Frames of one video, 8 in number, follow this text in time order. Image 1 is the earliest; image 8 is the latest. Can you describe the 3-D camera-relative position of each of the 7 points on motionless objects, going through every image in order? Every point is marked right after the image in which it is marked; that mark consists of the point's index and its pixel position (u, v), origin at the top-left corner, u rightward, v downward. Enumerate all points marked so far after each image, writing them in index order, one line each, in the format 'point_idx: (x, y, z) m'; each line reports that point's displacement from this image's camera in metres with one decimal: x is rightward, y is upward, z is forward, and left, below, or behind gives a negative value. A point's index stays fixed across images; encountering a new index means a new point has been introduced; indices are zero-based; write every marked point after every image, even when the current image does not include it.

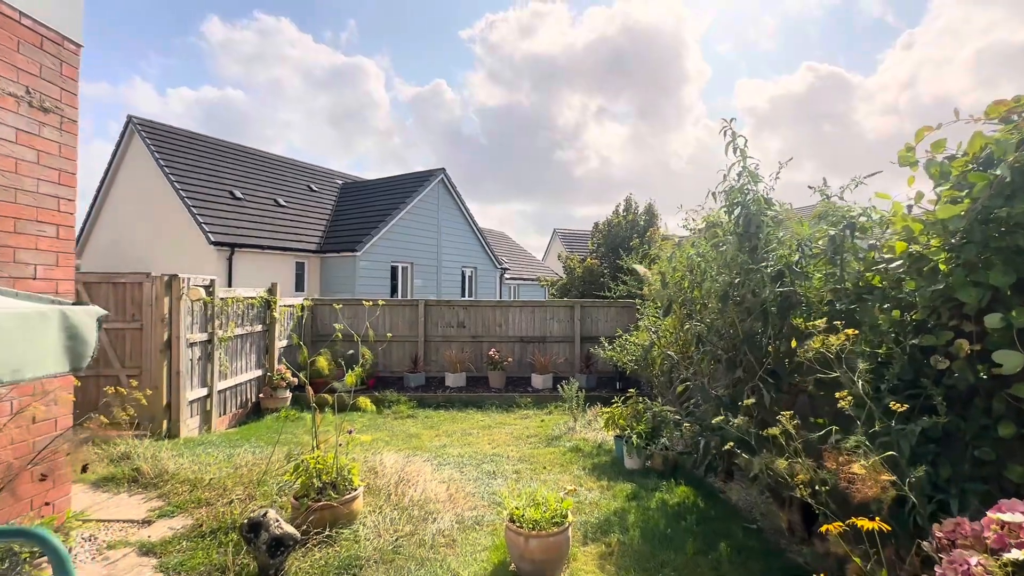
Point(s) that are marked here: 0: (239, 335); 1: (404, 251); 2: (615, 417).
0: (-4.0, -0.7, +6.9) m
1: (-3.5, +1.2, +15.1) m
2: (+1.1, -1.4, +4.9) m
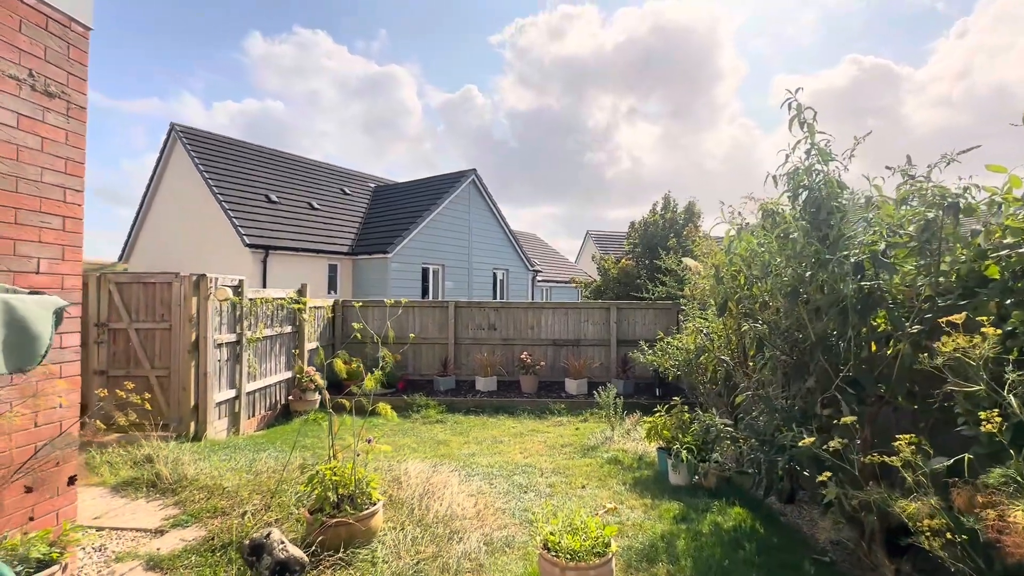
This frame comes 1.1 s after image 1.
0: (-3.5, -0.7, +6.8) m
1: (-2.4, +1.1, +15.0) m
2: (+1.4, -1.3, +4.5) m
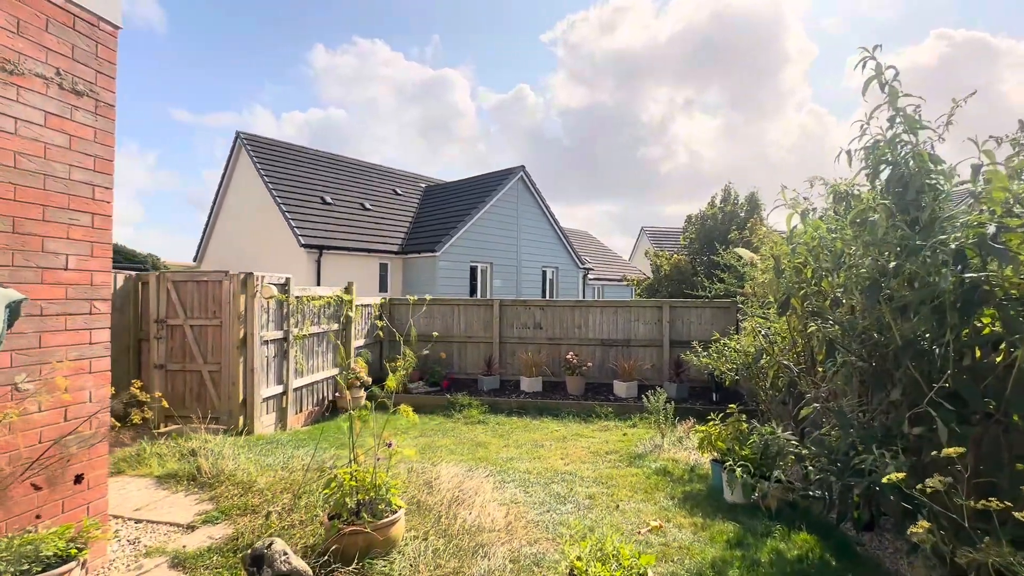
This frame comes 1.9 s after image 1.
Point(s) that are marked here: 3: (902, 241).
0: (-2.9, -0.7, +6.9) m
1: (-0.9, +1.2, +14.9) m
2: (+1.7, -1.3, +4.1) m
3: (+1.9, +0.2, +2.3) m
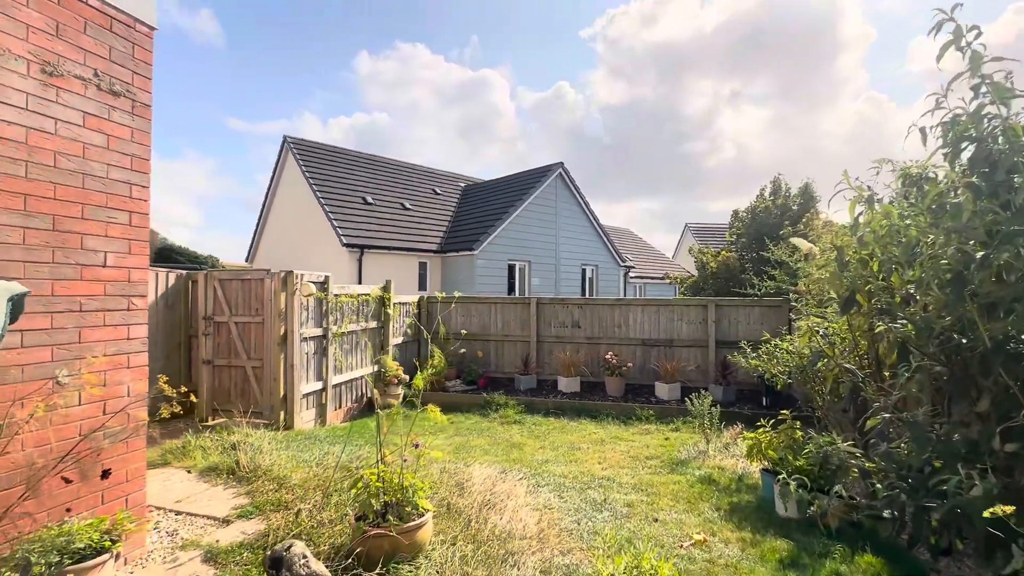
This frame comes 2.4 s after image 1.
0: (-2.4, -0.6, +7.0) m
1: (+0.3, +1.2, +14.8) m
2: (+2.0, -1.3, +3.8) m
3: (+2.1, +0.3, +2.0) m
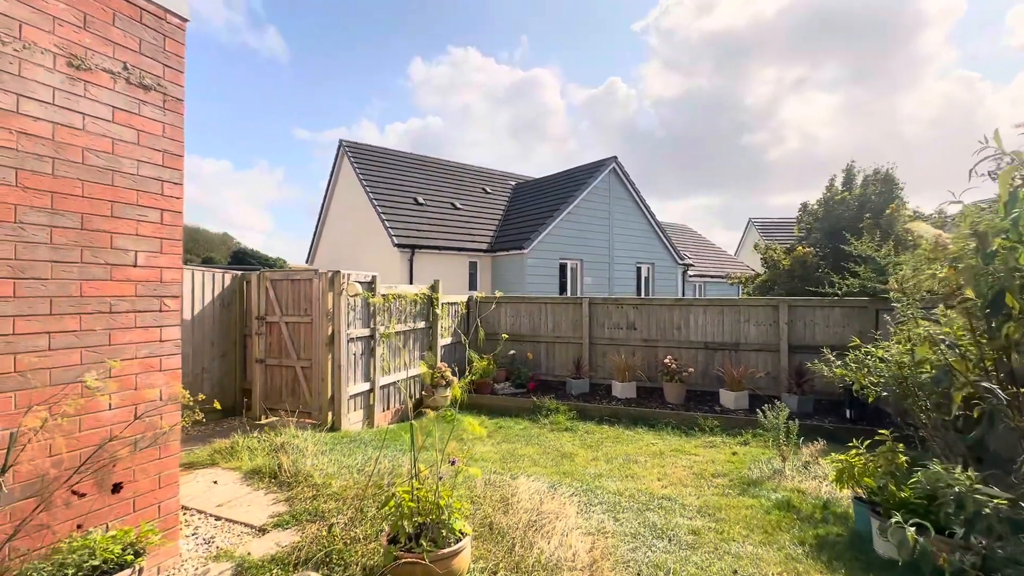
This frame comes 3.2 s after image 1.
0: (-1.6, -0.6, +6.9) m
1: (+1.9, +1.2, +14.4) m
2: (+2.4, -1.3, +3.2) m
3: (+2.2, +0.3, +1.5) m
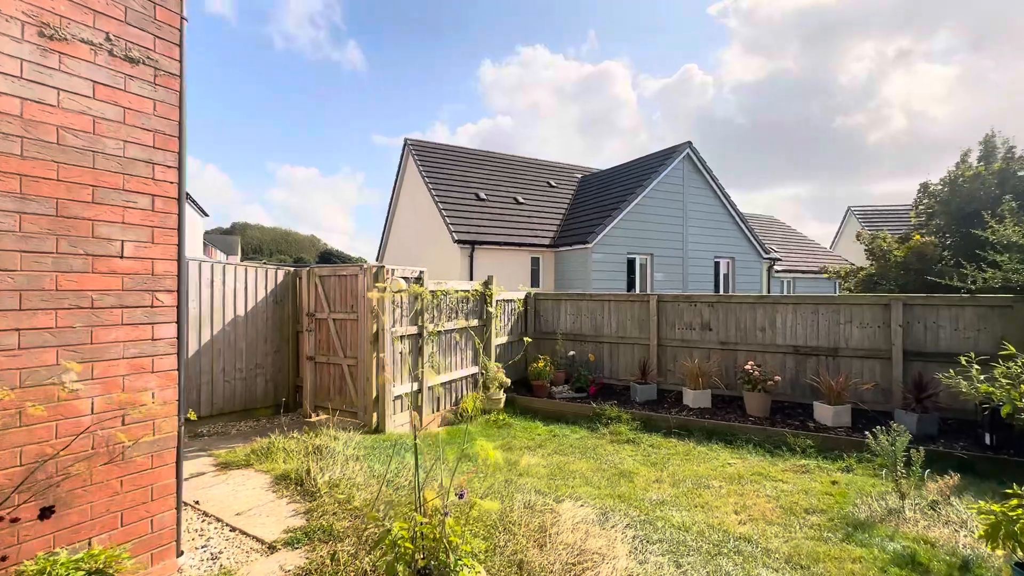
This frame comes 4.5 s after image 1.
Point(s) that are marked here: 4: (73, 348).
0: (-0.9, -0.6, +6.6) m
1: (+3.7, +1.3, +13.4) m
2: (+2.6, -1.2, +2.4) m
3: (+2.1, +0.3, +0.6) m
4: (-1.9, -0.3, +2.1) m
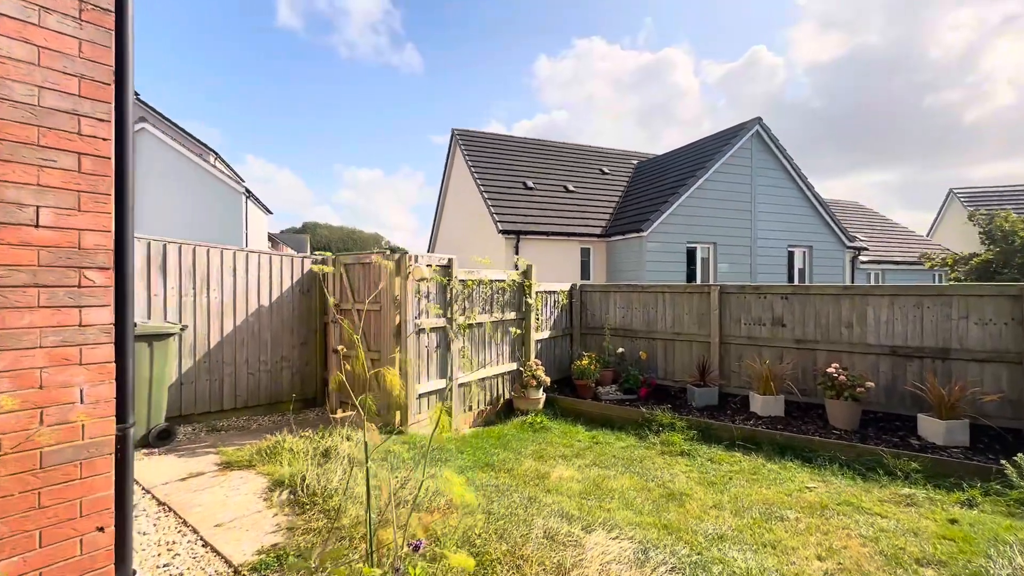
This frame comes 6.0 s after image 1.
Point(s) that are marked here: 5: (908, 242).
0: (-0.4, -0.4, +6.1) m
1: (+5.0, +1.5, +12.3) m
2: (+2.5, -1.1, +1.5) m
3: (+1.9, +0.4, -0.2) m
4: (-2.0, -0.2, +1.7) m
5: (+14.2, +1.6, +16.8) m
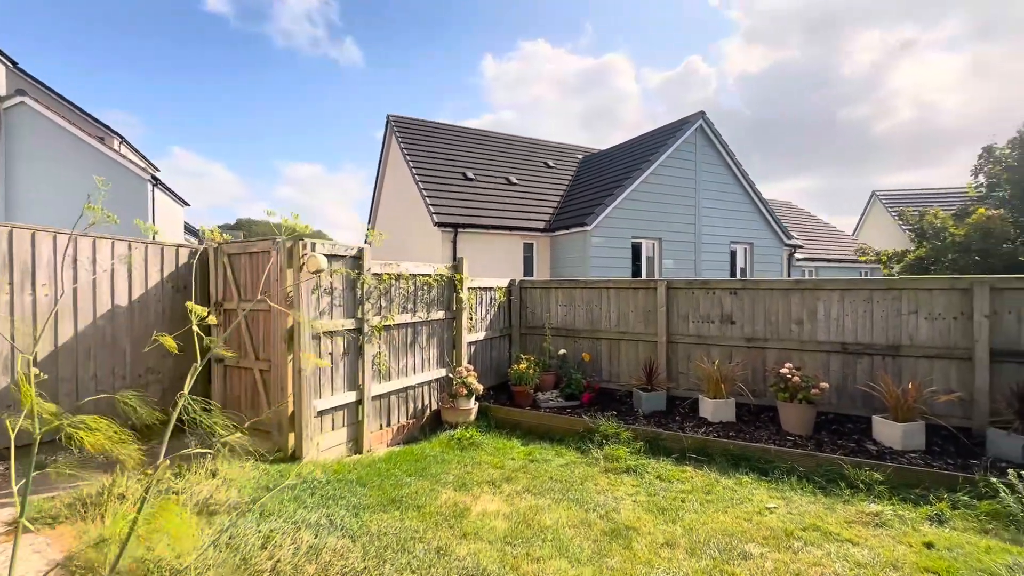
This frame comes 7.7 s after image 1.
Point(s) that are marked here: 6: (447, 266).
0: (-1.2, -0.4, +5.2) m
1: (+3.5, +1.6, +12.0) m
2: (+2.2, -1.1, +1.0) m
3: (+1.7, +0.4, -0.8) m
4: (-2.4, -0.1, +0.7) m
5: (+12.1, +1.7, +17.5) m
6: (-0.8, +0.3, +5.9) m
